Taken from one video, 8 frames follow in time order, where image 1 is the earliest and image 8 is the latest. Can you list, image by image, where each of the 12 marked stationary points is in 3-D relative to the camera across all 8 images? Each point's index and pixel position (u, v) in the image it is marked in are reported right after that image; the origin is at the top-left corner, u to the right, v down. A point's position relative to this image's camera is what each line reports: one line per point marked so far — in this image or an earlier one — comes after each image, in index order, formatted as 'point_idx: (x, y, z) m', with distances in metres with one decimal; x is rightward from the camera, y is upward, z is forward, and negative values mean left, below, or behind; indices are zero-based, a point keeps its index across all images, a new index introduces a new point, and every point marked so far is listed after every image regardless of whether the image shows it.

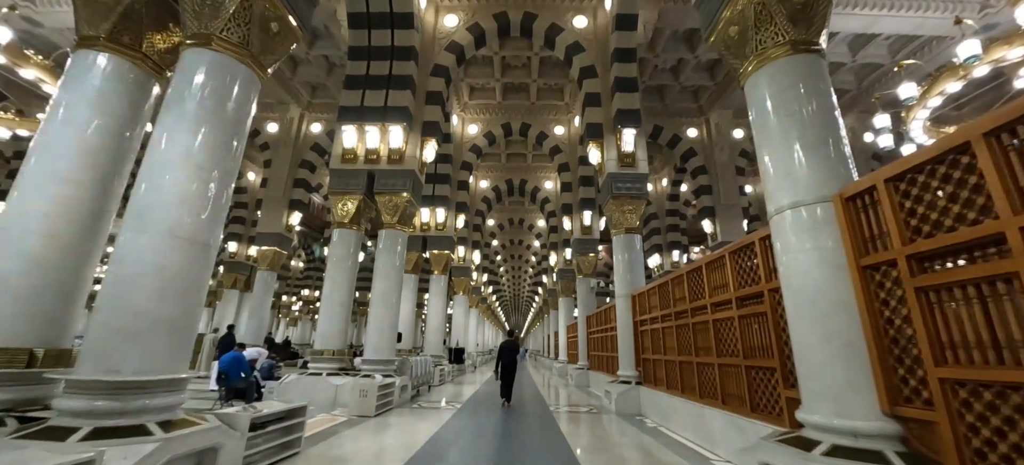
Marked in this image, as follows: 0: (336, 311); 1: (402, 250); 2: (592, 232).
0: (-2.9, -1.3, +6.7) m
1: (-1.9, -0.3, +7.0) m
2: (+2.1, 0.0, +10.5) m
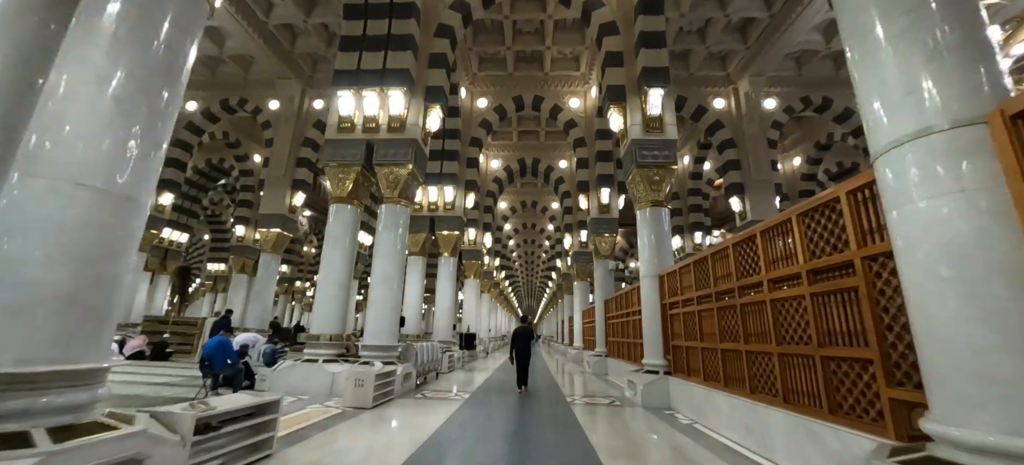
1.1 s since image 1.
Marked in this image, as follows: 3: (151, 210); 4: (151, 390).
0: (-2.7, -0.9, +6.1) m
1: (-1.7, +0.1, +6.4) m
2: (+2.4, +0.5, +9.8) m
3: (-10.0, +0.6, +11.3) m
4: (-4.7, -2.0, +5.3) m
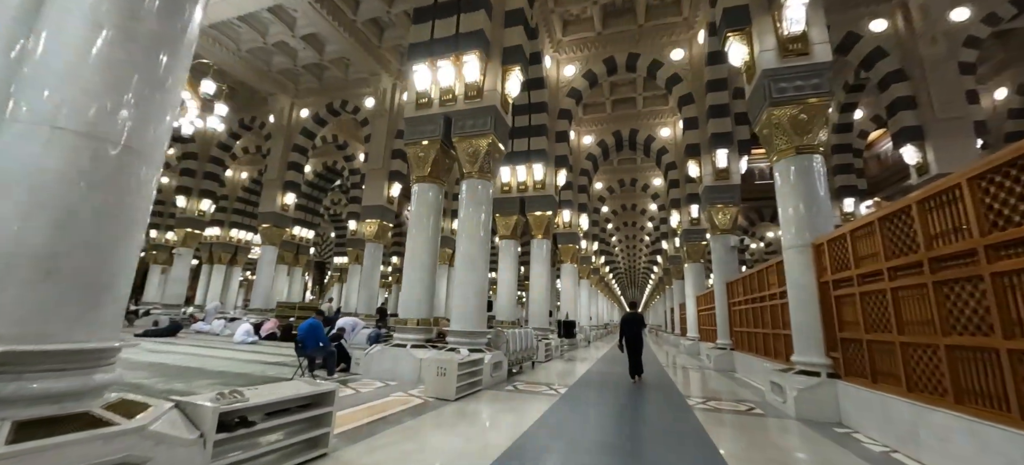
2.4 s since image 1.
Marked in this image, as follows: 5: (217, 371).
0: (-1.3, -0.6, +5.9) m
1: (-0.4, +0.4, +5.9) m
2: (+4.4, +1.1, +8.2) m
3: (-7.3, +0.8, +12.6) m
4: (-3.5, -1.8, +5.5) m
5: (-3.8, -1.7, +5.2) m
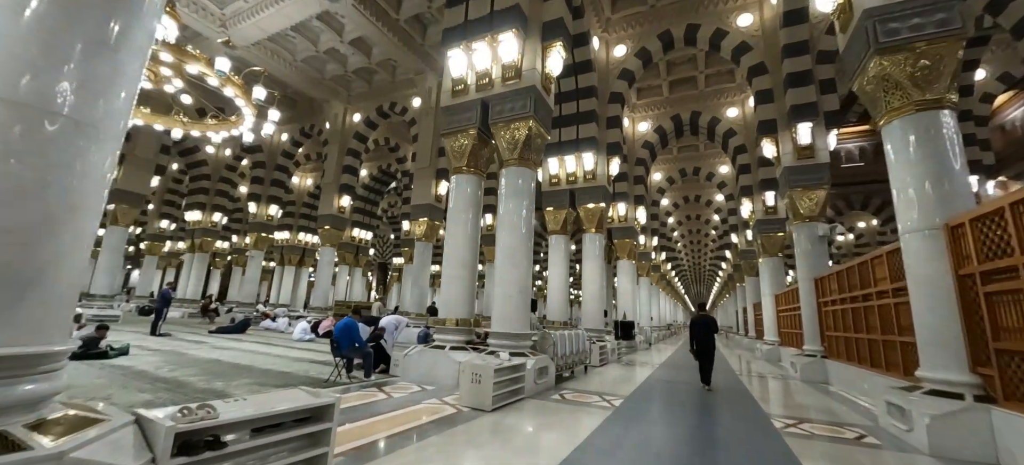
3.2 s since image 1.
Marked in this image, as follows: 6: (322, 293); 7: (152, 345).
0: (-0.7, -0.6, +5.5) m
1: (+0.2, +0.5, +5.4) m
2: (+5.2, +1.3, +7.0) m
3: (-5.7, +0.7, +13.0) m
4: (-2.8, -1.8, +5.5) m
5: (-3.2, -1.7, +5.2) m
6: (-5.9, -1.9, +12.6) m
7: (-6.0, -1.8, +6.7) m
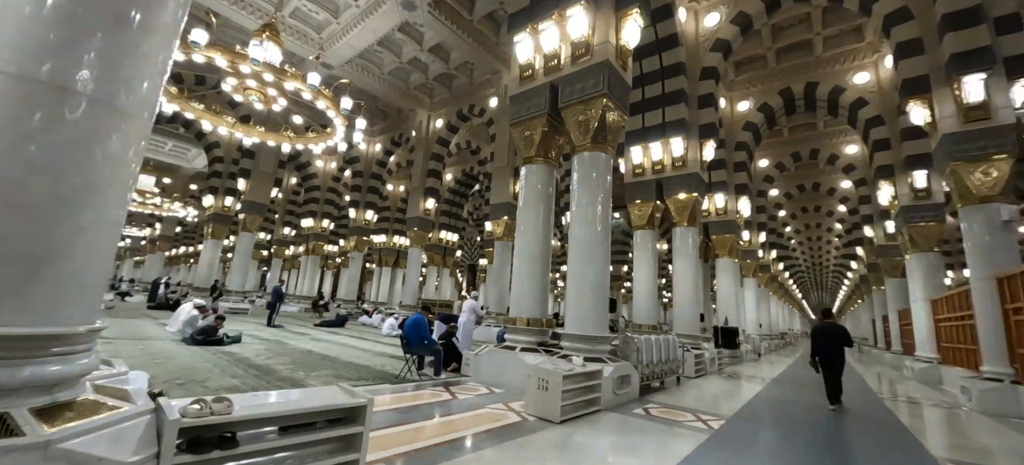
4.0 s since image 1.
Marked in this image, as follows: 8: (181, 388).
0: (+0.2, -0.5, +5.2) m
1: (+1.1, +0.6, +4.9) m
2: (+6.3, +1.5, +5.4) m
3: (-3.0, +0.6, +13.6) m
4: (-1.8, -1.8, +5.6) m
5: (-2.2, -1.7, +5.4) m
6: (-3.3, -2.0, +13.2) m
7: (-4.6, -1.9, +7.5) m
8: (-2.8, -1.3, +3.4) m
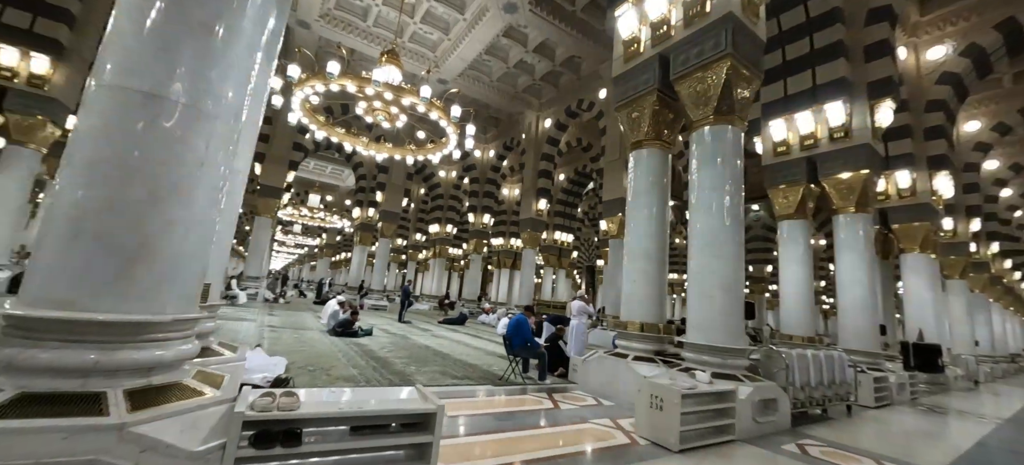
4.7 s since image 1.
0: (+1.5, -0.4, +4.6) m
1: (+2.2, +0.7, +4.0) m
2: (+7.3, +1.8, +3.0) m
3: (+0.7, +0.6, +13.6) m
4: (-0.3, -1.8, +5.5) m
5: (-0.8, -1.7, +5.5) m
6: (+0.5, -2.0, +13.3) m
7: (-2.4, -2.0, +8.2) m
8: (-1.9, -1.3, +3.7) m
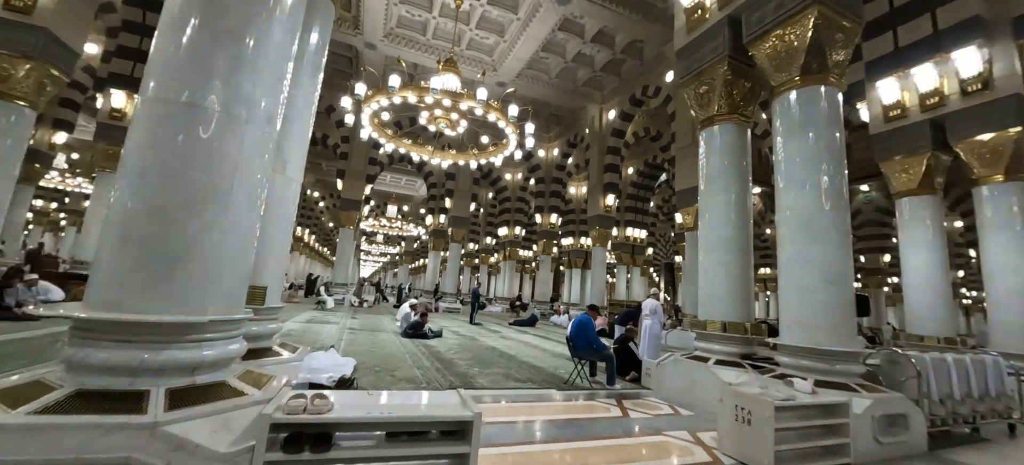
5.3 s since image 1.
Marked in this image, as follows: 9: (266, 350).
0: (+2.1, -0.3, +4.1) m
1: (+2.7, +0.9, +3.4) m
2: (+7.5, +2.2, +1.5) m
3: (+2.9, +0.7, +13.0) m
4: (+0.6, -1.7, +5.3) m
5: (+0.1, -1.7, +5.3) m
6: (+2.7, -2.0, +12.8) m
7: (-1.0, -2.0, +8.3) m
8: (-1.3, -1.3, +3.8) m
9: (-1.5, -0.7, +2.5) m
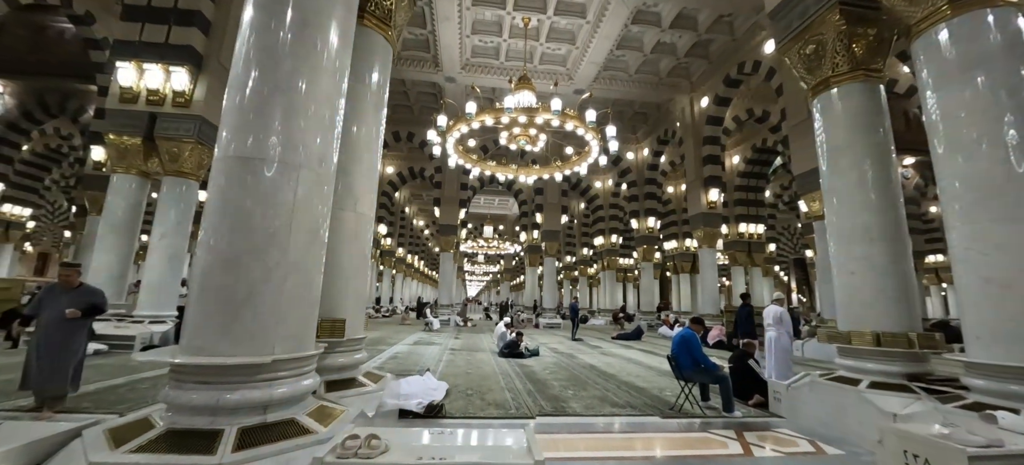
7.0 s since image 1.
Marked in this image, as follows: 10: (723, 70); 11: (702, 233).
0: (+2.8, -0.2, +3.2) m
1: (+3.1, +1.0, +2.5) m
2: (+7.1, +2.9, -0.4) m
3: (+5.7, +0.7, +11.8) m
4: (+1.8, -1.8, +4.8) m
5: (+1.3, -1.8, +4.9) m
6: (+5.7, -1.9, +11.5) m
7: (+1.0, -2.3, +8.0) m
8: (-0.4, -1.6, +3.8) m
9: (-1.0, -1.0, +2.6) m
10: (+5.7, +4.3, +10.8) m
11: (+5.6, 0.0, +11.8) m
